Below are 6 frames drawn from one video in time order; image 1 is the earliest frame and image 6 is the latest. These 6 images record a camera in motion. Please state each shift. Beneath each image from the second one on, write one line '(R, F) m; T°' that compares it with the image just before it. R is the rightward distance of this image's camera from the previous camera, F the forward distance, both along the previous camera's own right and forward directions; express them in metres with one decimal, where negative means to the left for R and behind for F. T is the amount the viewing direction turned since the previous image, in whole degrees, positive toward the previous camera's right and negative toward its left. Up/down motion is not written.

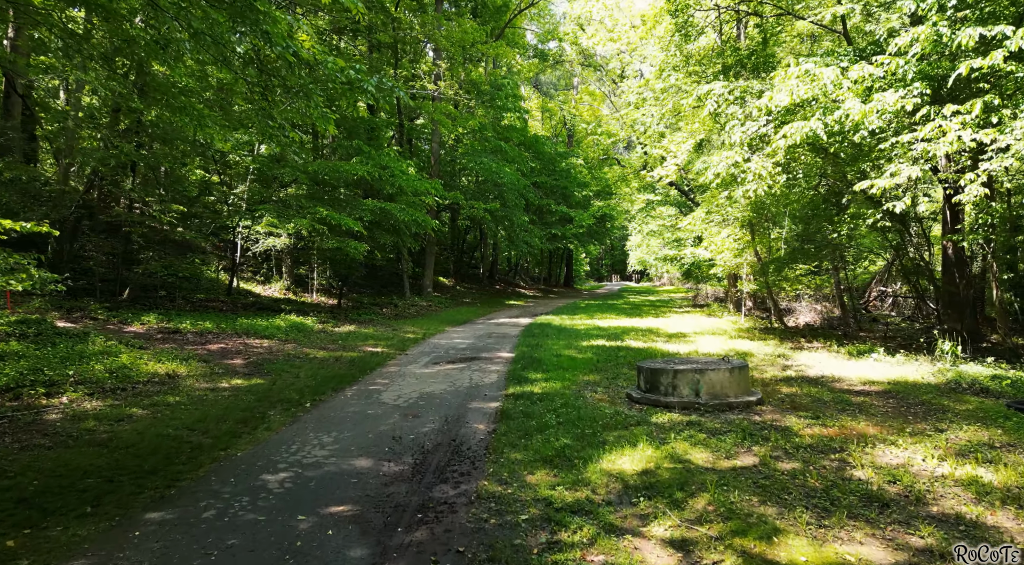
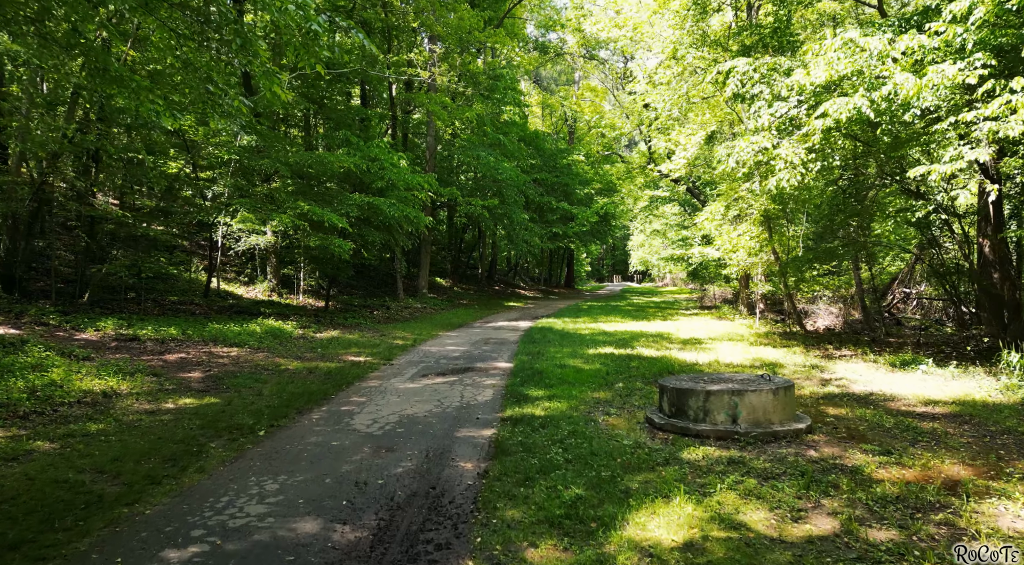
(0.0, +1.3) m; 0°
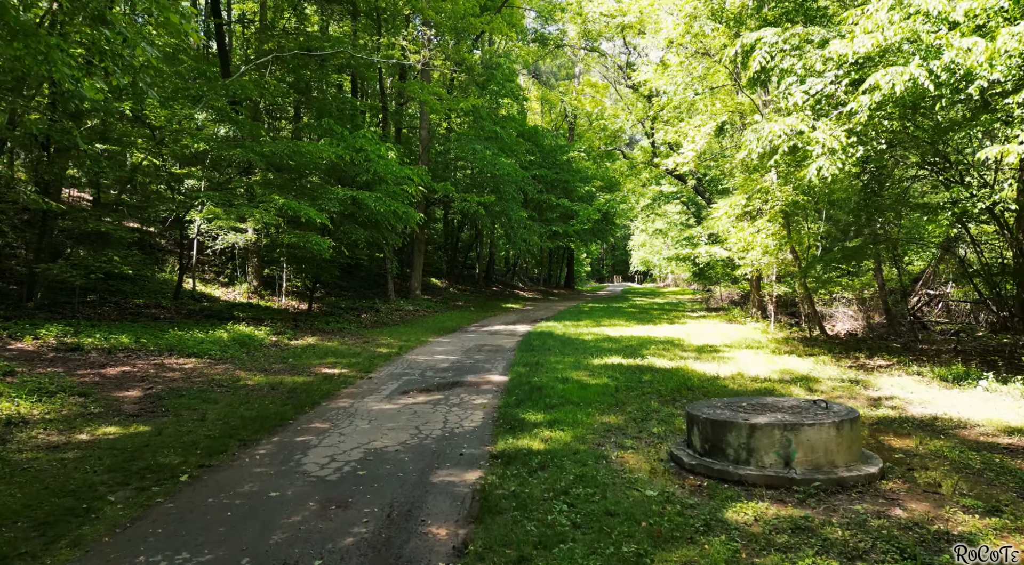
(+0.1, +1.3) m; 0°
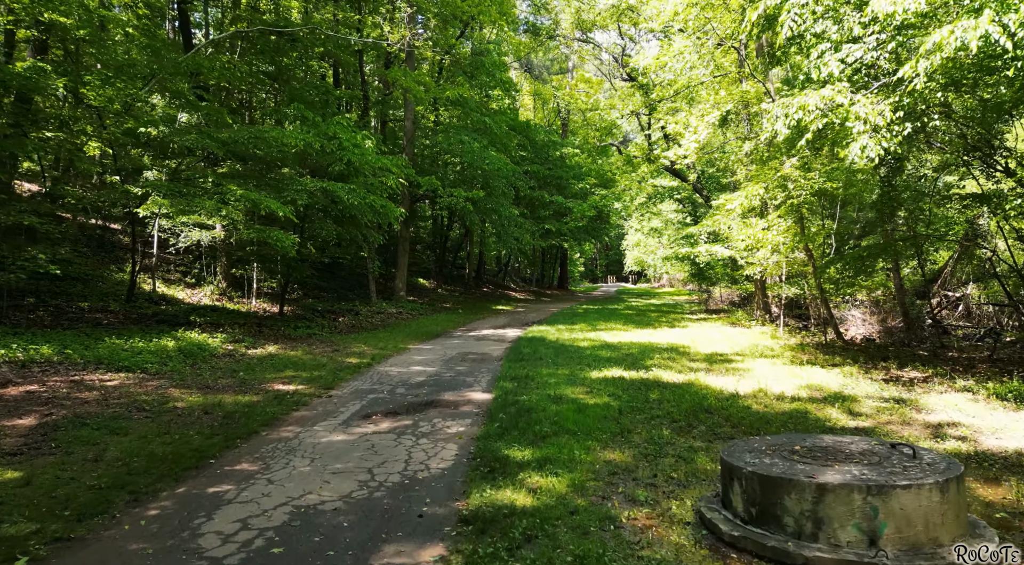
(+0.1, +1.4) m; +1°
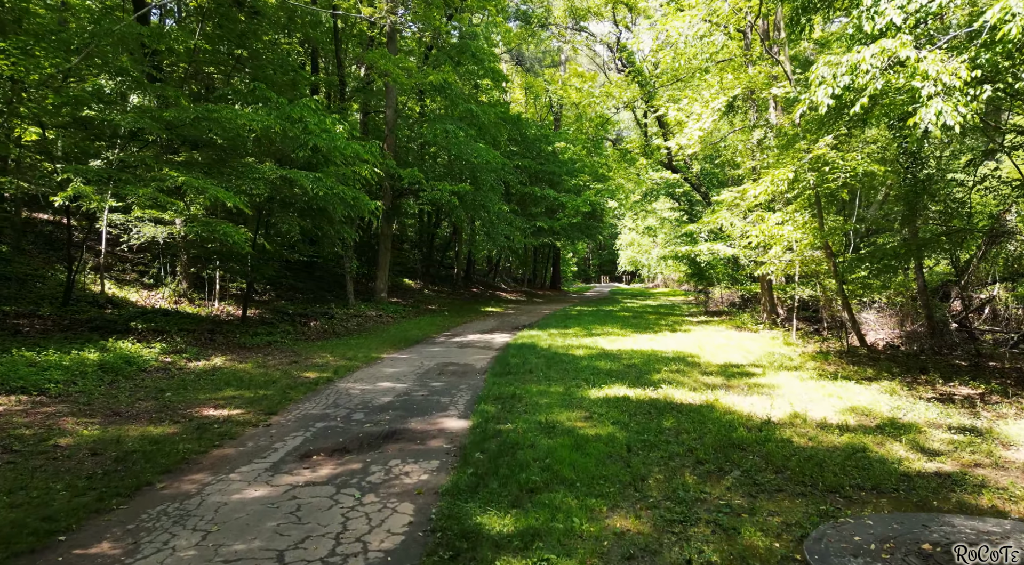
(+0.1, +1.5) m; +1°
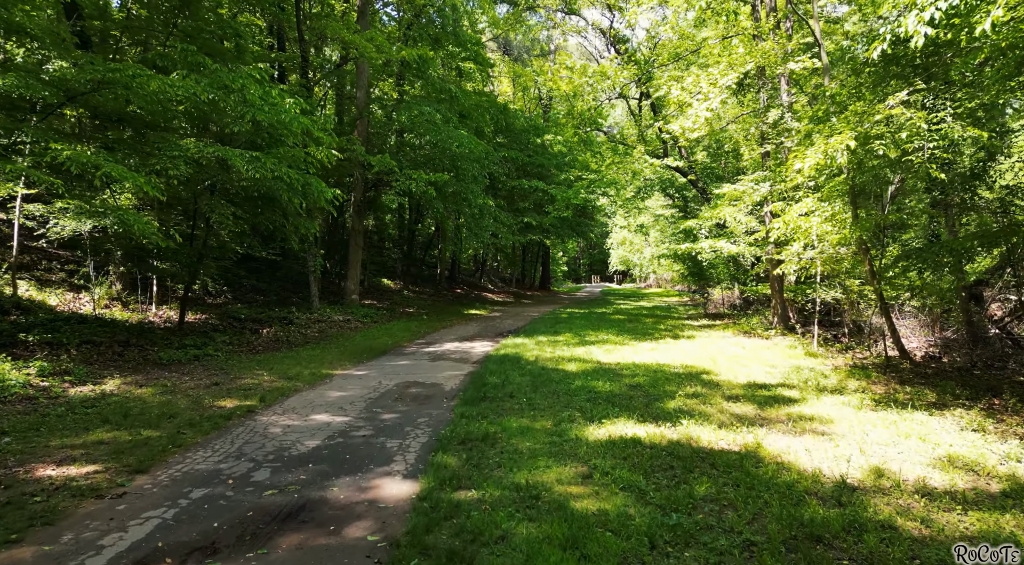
(+0.2, +2.0) m; +1°
